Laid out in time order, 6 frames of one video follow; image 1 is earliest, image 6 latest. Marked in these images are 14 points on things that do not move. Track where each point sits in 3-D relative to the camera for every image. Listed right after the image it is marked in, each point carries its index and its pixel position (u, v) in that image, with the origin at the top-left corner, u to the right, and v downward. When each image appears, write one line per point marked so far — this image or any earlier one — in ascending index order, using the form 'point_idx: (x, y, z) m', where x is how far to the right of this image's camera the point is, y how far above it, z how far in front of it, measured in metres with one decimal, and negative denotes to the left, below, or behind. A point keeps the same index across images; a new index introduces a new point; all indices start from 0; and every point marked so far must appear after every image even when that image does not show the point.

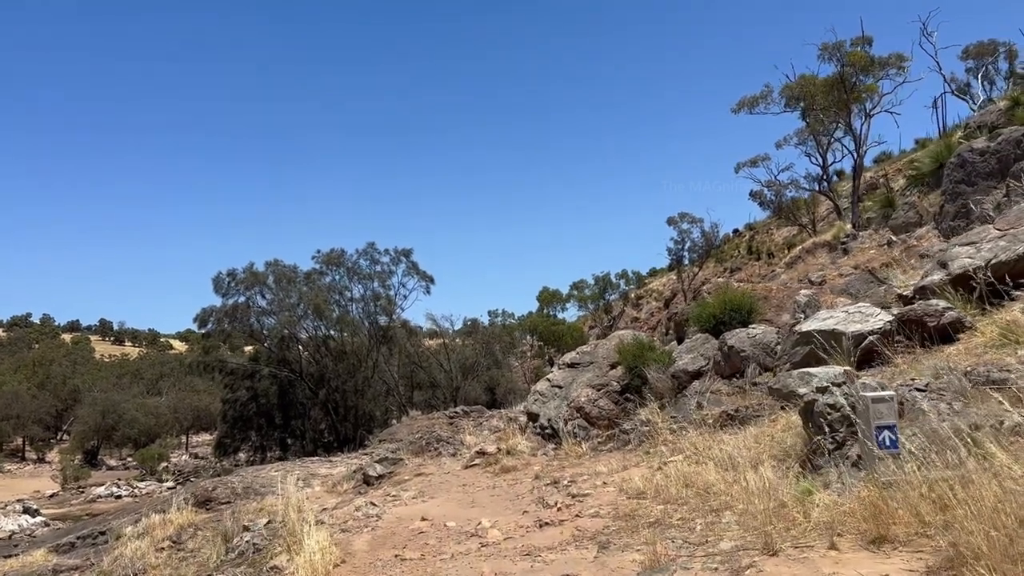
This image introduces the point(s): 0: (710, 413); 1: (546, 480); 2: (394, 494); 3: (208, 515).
0: (+2.0, -1.2, +8.3) m
1: (+0.3, -1.8, +7.9) m
2: (-1.3, -2.2, +9.2) m
3: (-4.5, -3.4, +12.5) m
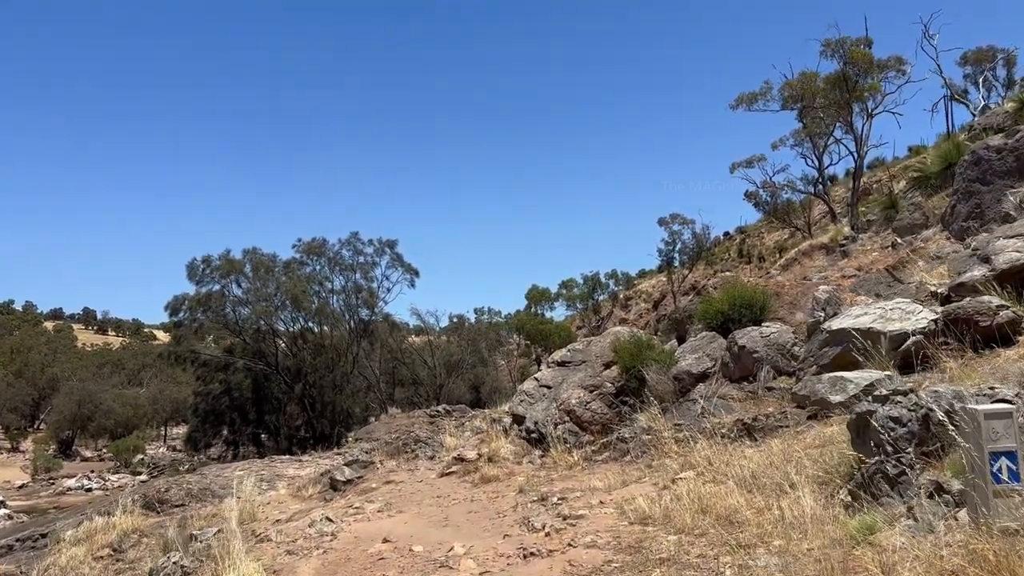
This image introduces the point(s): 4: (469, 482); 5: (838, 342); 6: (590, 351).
0: (+1.8, -1.1, +7.2) m
1: (+0.2, -1.7, +6.8) m
2: (-1.5, -2.1, +8.0) m
3: (-4.8, -3.1, +11.3) m
4: (-0.4, -1.9, +8.3) m
5: (+2.7, -0.5, +7.1) m
6: (+1.1, -0.9, +11.5) m
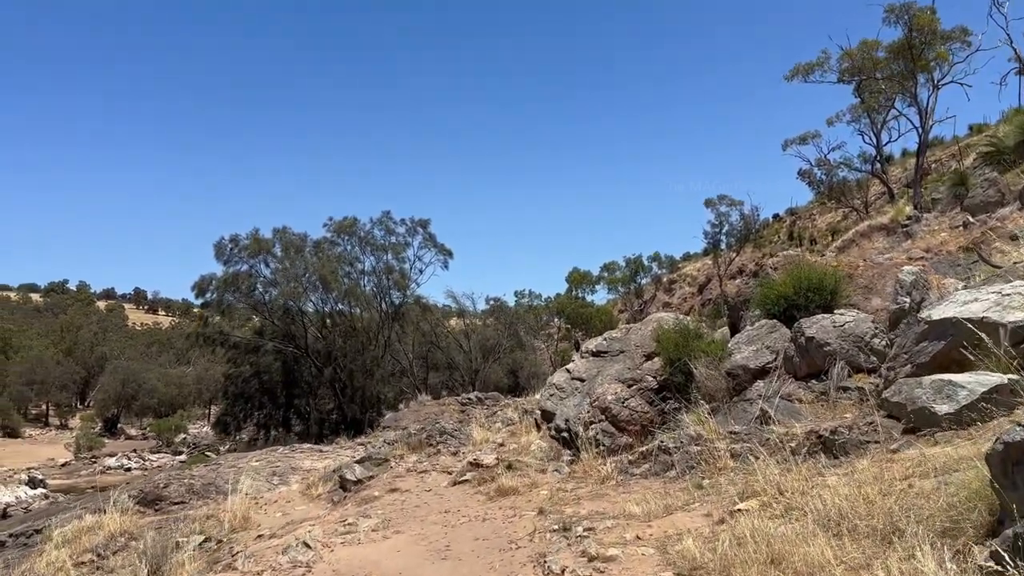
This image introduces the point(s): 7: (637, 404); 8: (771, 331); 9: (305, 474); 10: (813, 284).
0: (+1.9, -1.0, +5.9) m
1: (+0.3, -1.5, +5.6) m
2: (-1.3, -1.9, +6.8) m
3: (-4.4, -2.8, +10.3) m
4: (-0.2, -1.7, +7.1) m
5: (+2.9, -0.3, +5.6) m
6: (+1.4, -0.6, +10.2) m
7: (+1.3, -1.2, +8.8) m
8: (+2.6, -0.4, +8.4) m
9: (-3.2, -2.9, +13.1) m
10: (+3.0, 0.0, +8.4) m
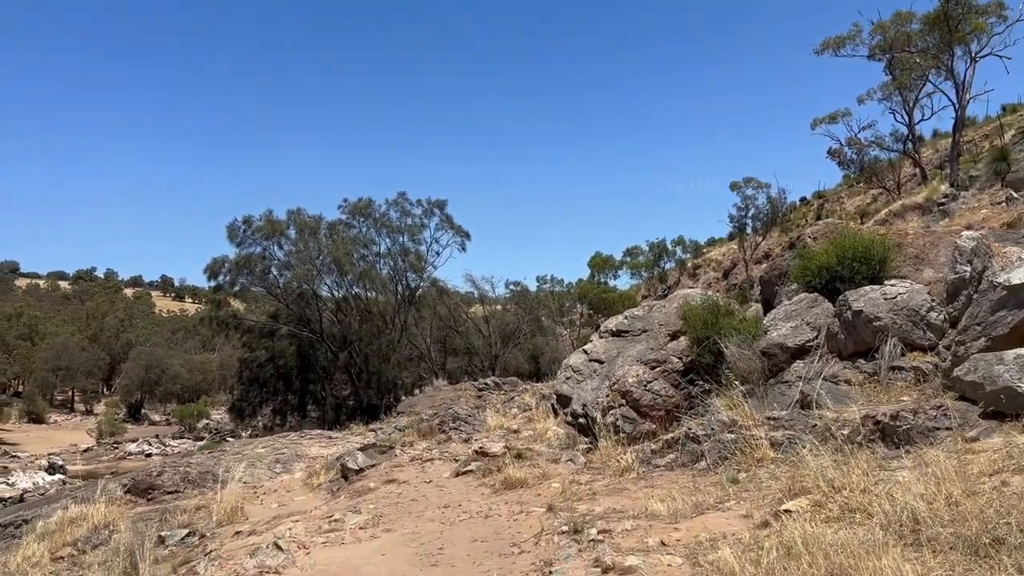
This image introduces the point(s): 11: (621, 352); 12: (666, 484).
0: (+2.0, -0.8, +5.0) m
1: (+0.3, -1.3, +4.8) m
2: (-1.3, -1.6, +6.1) m
3: (-4.3, -2.6, +9.7) m
4: (-0.2, -1.5, +6.3) m
5: (+2.9, -0.1, +4.8) m
6: (+1.6, -0.3, +9.4) m
7: (+1.4, -0.9, +8.0) m
8: (+2.7, -0.2, +7.5) m
9: (-3.0, -2.6, +12.4) m
10: (+3.1, +0.3, +7.6) m
11: (+1.2, -0.7, +9.2) m
12: (+0.9, -1.2, +5.1) m
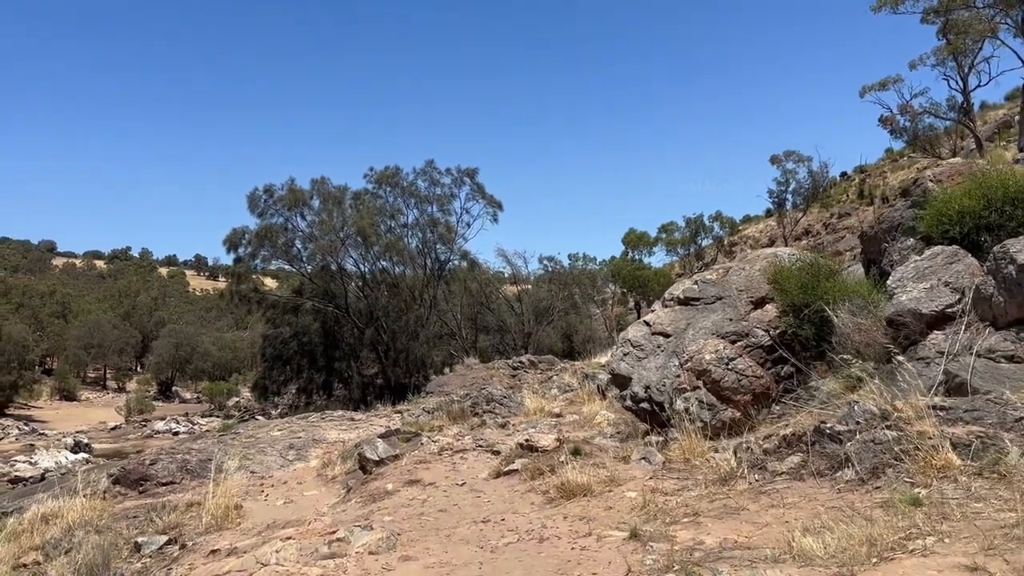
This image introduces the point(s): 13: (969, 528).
0: (+2.3, -0.5, +3.4) m
1: (+0.6, -1.0, +3.3) m
2: (-0.9, -1.3, +4.7) m
3: (-3.8, -2.2, +8.3) m
4: (+0.2, -1.2, +4.8) m
5: (+3.2, +0.2, +3.1) m
6: (+2.0, +0.1, +7.8) m
7: (+1.8, -0.6, +6.5) m
8: (+3.0, +0.2, +5.9) m
9: (-2.4, -2.1, +11.0) m
10: (+3.5, +0.6, +5.9) m
11: (+1.6, -0.3, +7.6) m
12: (+1.2, -0.9, +3.6) m
13: (+1.6, -0.8, +3.0) m
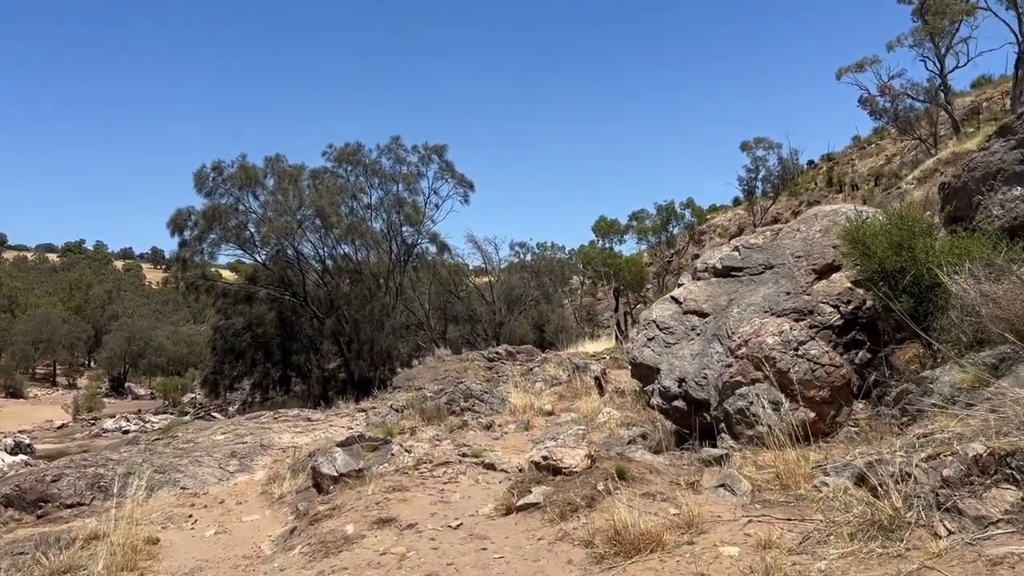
0: (+2.4, -0.3, +1.9) m
1: (+0.7, -0.8, +1.6) m
2: (-0.8, -1.1, +3.0) m
3: (-3.9, -1.9, +6.5) m
4: (+0.3, -1.0, +3.2) m
5: (+3.3, +0.4, +1.6) m
6: (+2.0, +0.3, +6.2) m
7: (+1.8, -0.4, +4.9) m
8: (+3.1, +0.4, +4.3) m
9: (-2.6, -1.8, +9.3) m
10: (+3.5, +0.9, +4.4) m
11: (+1.6, -0.1, +6.0) m
12: (+1.4, -0.7, +2.0) m
13: (+1.8, -0.6, +1.4) m
